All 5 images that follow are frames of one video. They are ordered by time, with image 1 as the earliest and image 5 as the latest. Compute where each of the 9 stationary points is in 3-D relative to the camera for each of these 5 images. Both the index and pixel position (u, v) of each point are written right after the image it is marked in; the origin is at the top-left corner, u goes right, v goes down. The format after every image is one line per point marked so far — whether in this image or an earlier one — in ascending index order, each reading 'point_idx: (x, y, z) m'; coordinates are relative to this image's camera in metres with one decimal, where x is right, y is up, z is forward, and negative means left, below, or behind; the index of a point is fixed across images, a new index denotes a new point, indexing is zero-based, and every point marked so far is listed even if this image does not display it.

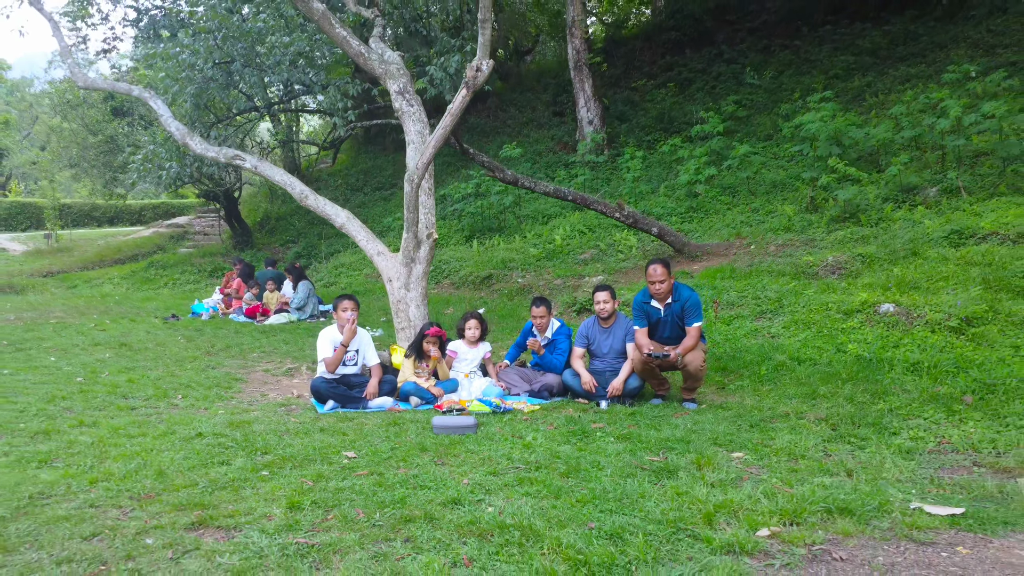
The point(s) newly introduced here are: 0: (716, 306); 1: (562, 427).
0: (+1.6, -0.2, +6.2) m
1: (+0.2, -0.6, +3.5) m
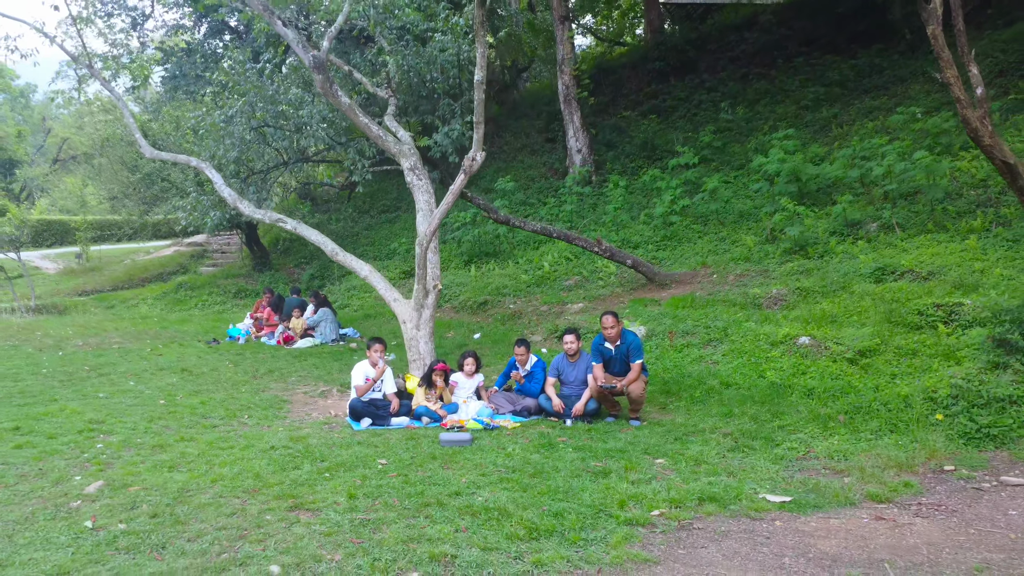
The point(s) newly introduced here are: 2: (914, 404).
0: (+1.5, -0.4, +7.5) m
1: (+0.1, -0.9, +4.7) m
2: (+2.4, -0.7, +4.8) m
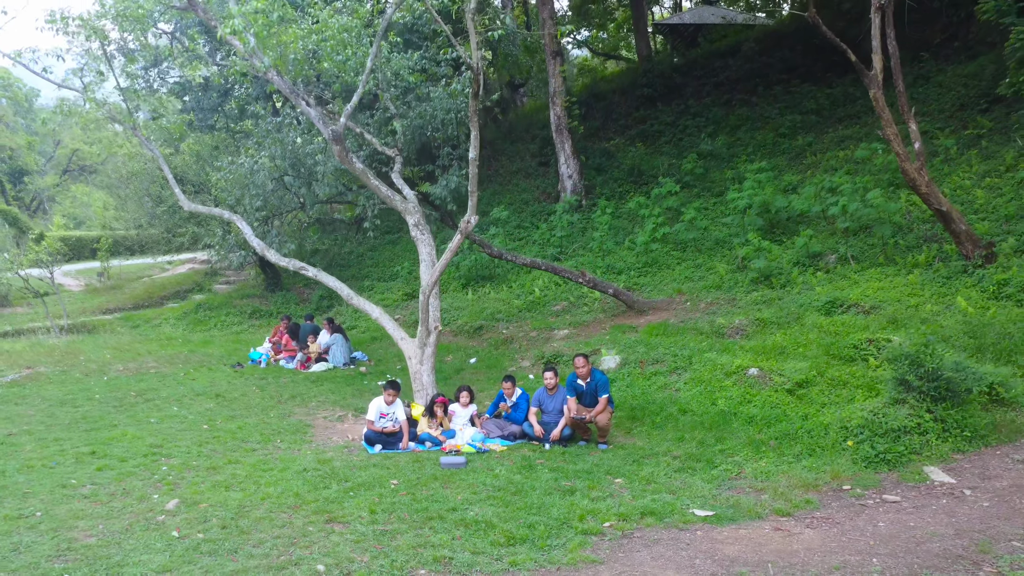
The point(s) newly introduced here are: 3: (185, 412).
0: (+1.4, -0.8, +8.5) m
1: (0.0, -1.2, +5.7) m
2: (+2.3, -1.0, +5.8) m
3: (-2.9, -1.1, +7.2) m
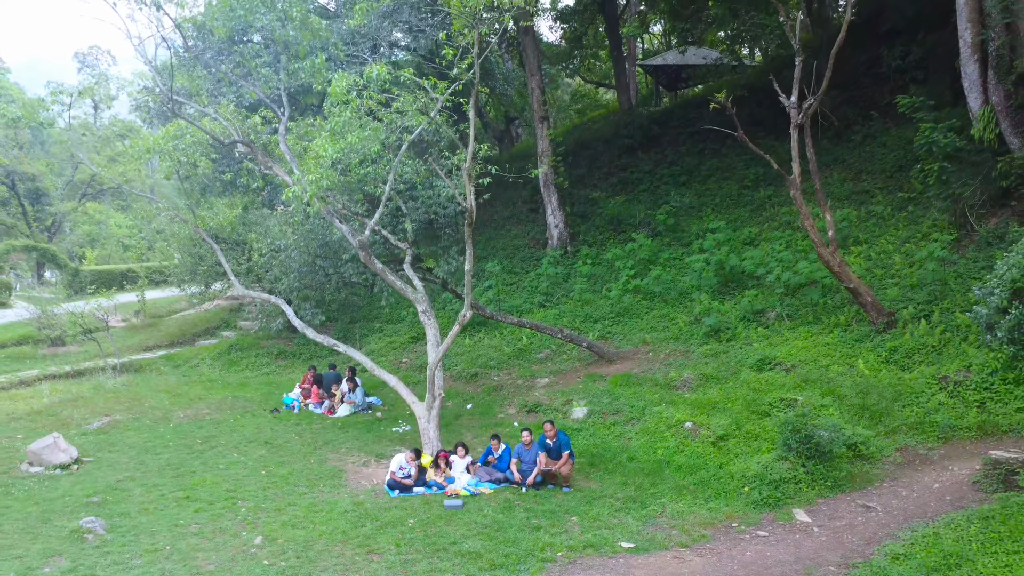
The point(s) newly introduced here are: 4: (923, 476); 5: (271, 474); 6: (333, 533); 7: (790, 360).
0: (+1.2, -1.6, +10.5) m
1: (-0.1, -2.1, +7.7) m
2: (+2.2, -1.9, +7.8) m
3: (-3.1, -1.9, +9.2) m
4: (+3.8, -1.7, +7.5) m
5: (-2.6, -2.0, +8.6) m
6: (-1.5, -2.1, +6.9) m
7: (+3.7, -1.0, +10.9) m
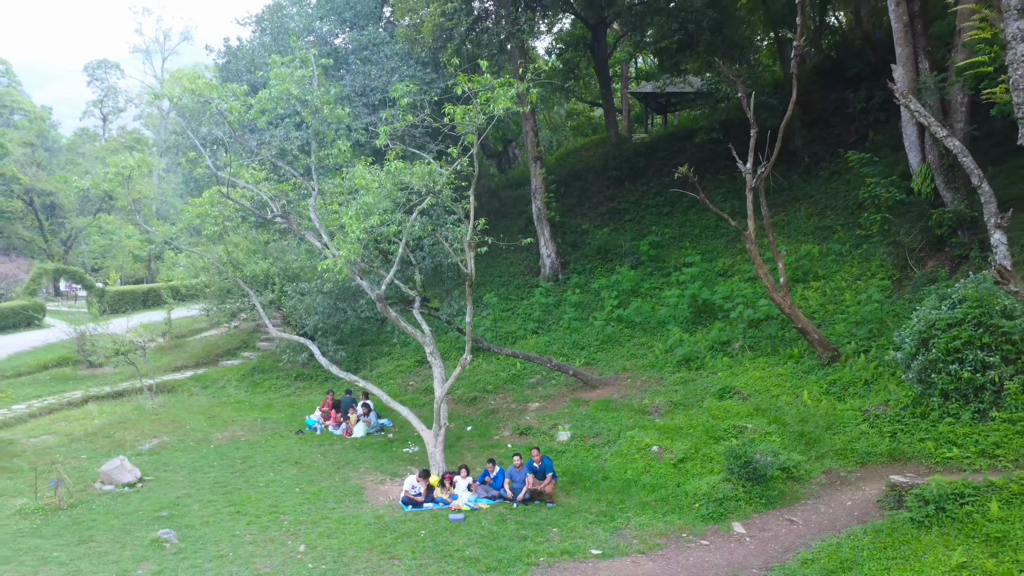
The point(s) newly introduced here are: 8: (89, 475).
0: (+1.2, -2.2, +12.2) m
1: (-0.2, -2.7, +9.4) m
2: (+2.1, -2.5, +9.5) m
3: (-3.1, -2.5, +10.9) m
4: (+3.7, -2.3, +9.1) m
5: (-2.7, -2.6, +10.3) m
6: (-1.6, -2.7, +8.5) m
7: (+3.7, -1.6, +12.6) m
8: (-5.6, -2.5, +10.8) m
